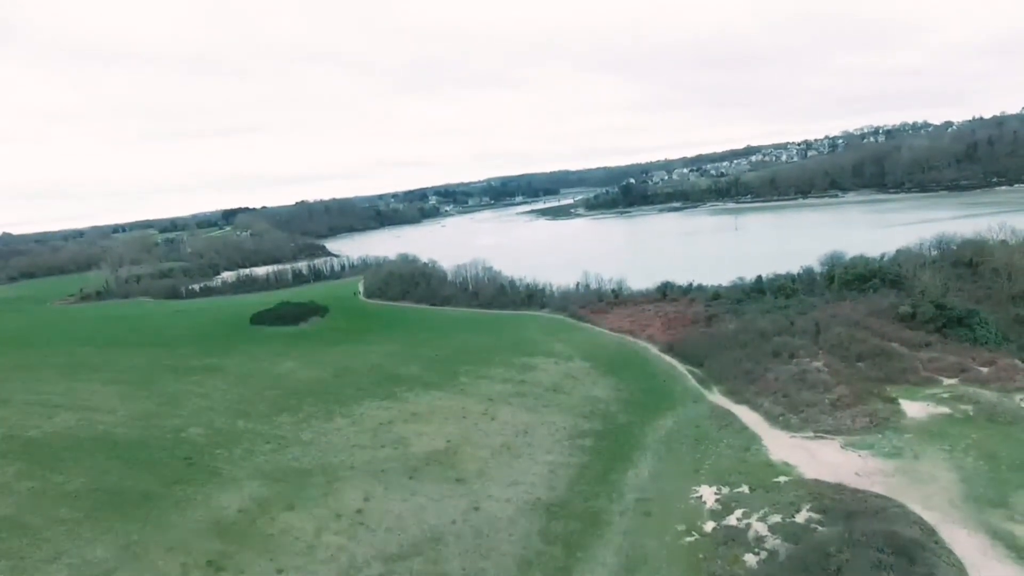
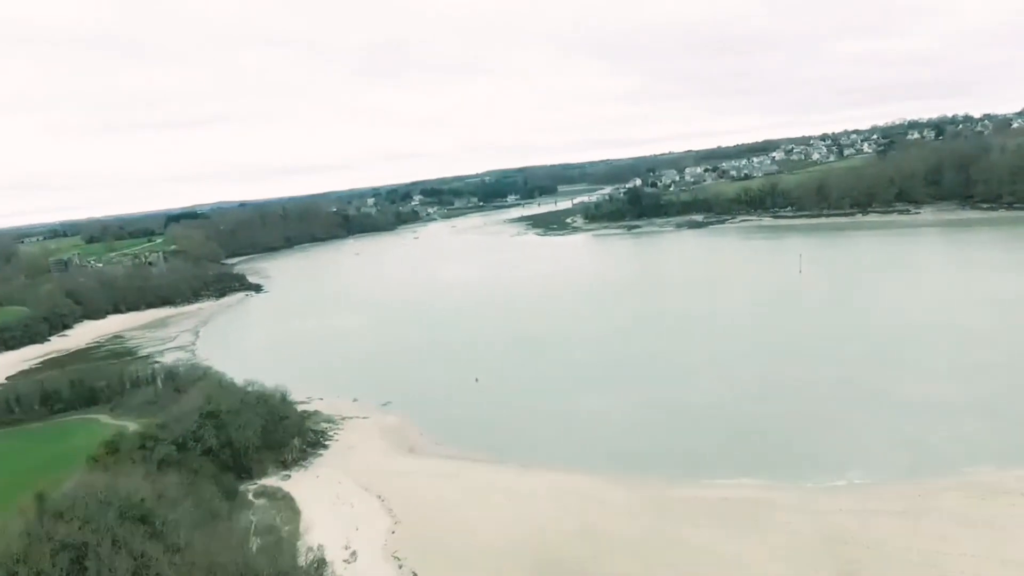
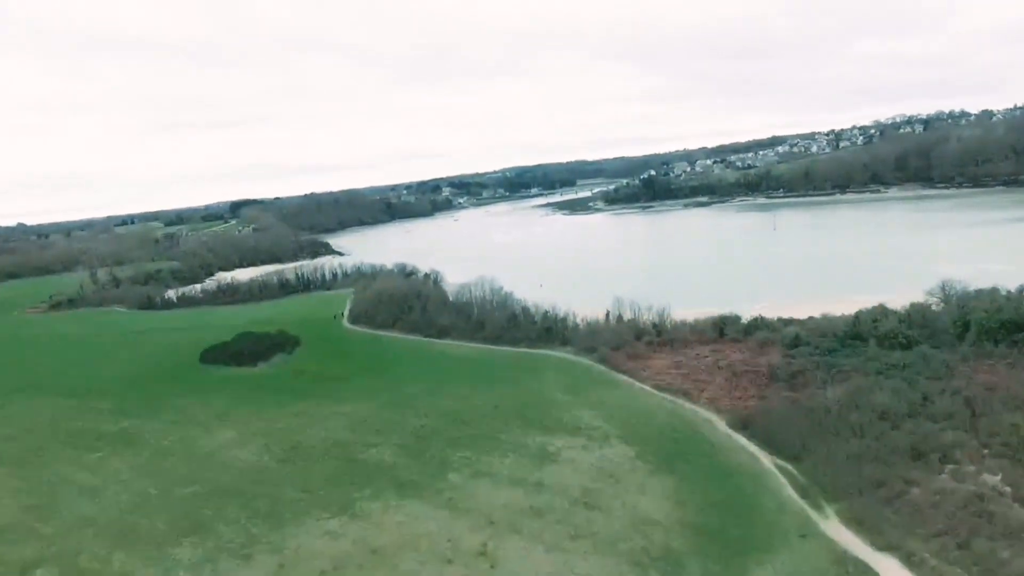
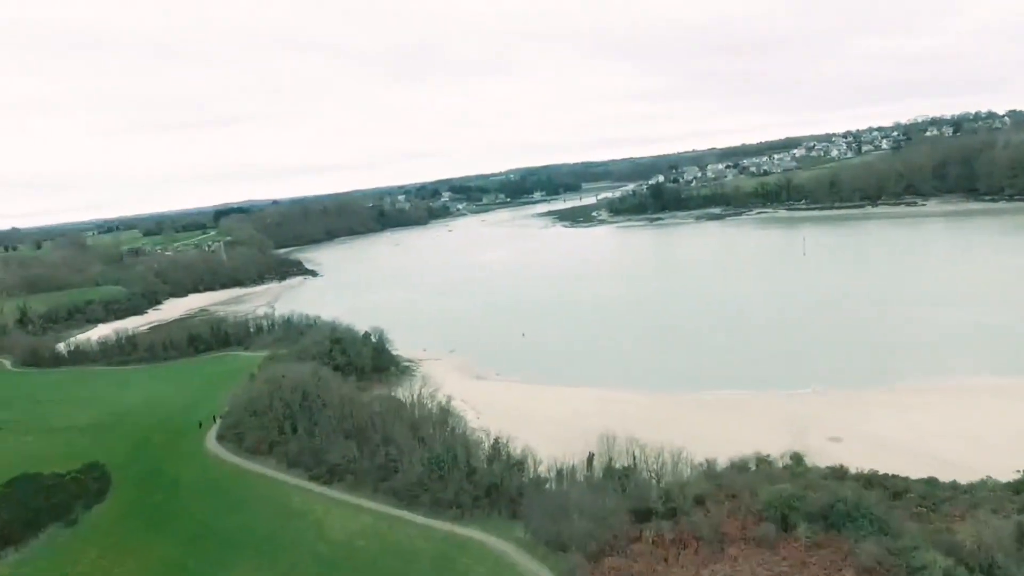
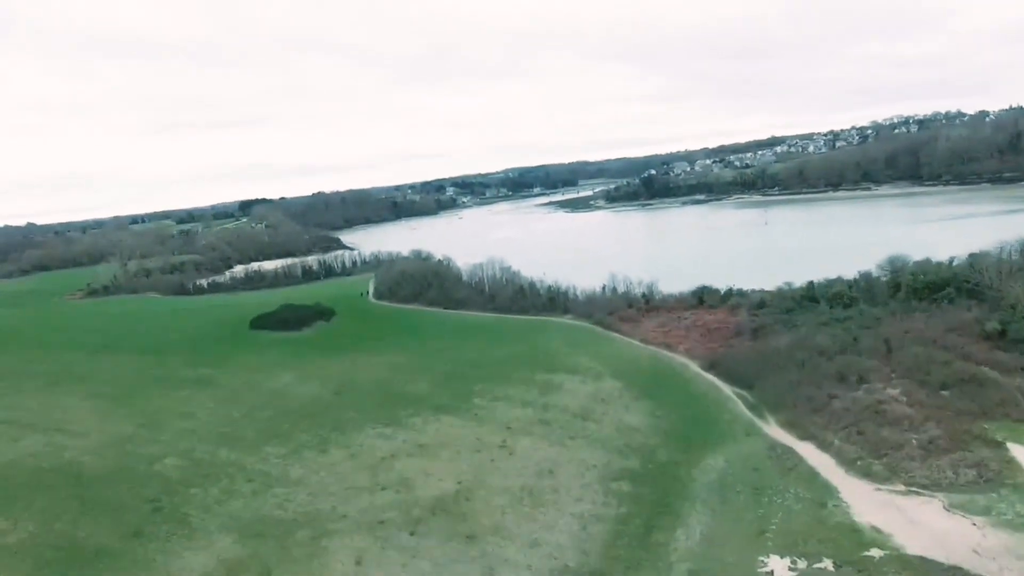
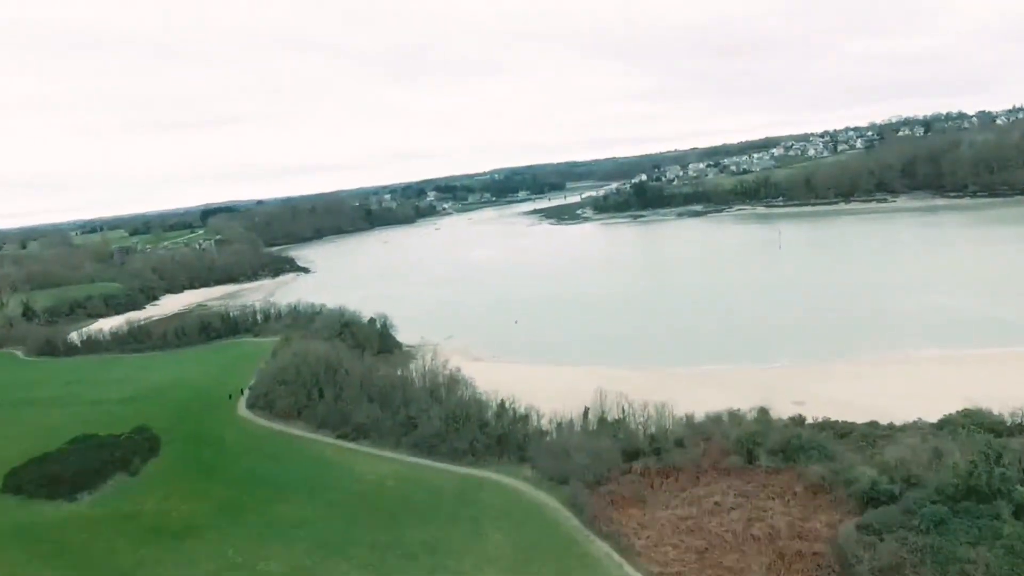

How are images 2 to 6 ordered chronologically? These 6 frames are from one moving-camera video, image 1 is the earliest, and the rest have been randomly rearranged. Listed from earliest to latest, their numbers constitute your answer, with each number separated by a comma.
5, 3, 6, 4, 2
